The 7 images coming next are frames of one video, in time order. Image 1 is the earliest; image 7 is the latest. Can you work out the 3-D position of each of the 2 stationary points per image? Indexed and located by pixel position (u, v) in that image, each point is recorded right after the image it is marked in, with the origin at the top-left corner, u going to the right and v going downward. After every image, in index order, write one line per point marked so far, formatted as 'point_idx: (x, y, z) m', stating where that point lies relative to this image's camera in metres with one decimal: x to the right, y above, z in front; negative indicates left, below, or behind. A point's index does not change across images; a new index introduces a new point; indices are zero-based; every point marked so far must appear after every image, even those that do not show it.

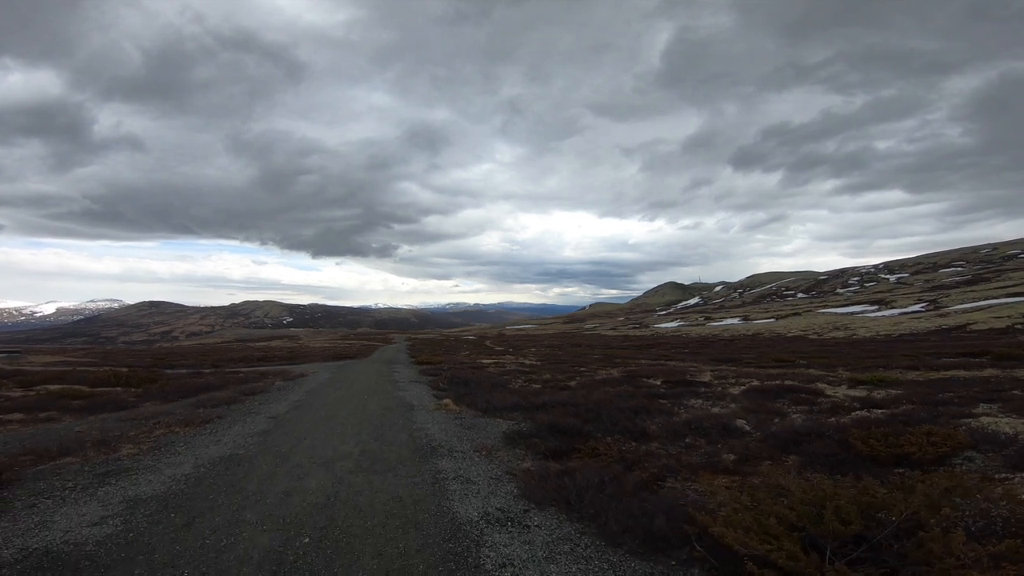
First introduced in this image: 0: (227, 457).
0: (-11.0, -6.5, +17.3) m
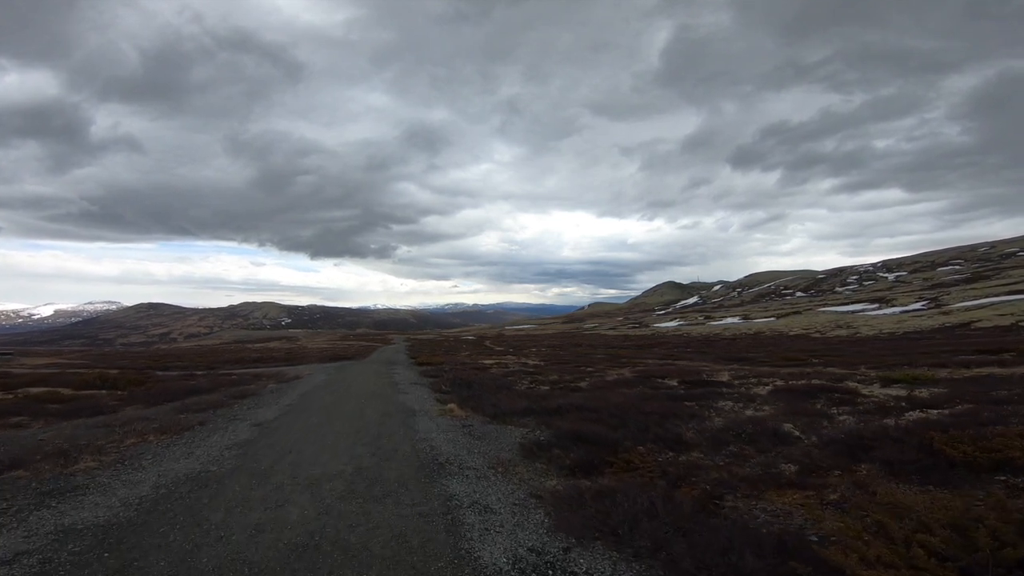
0: (-10.3, -6.1, +14.7) m
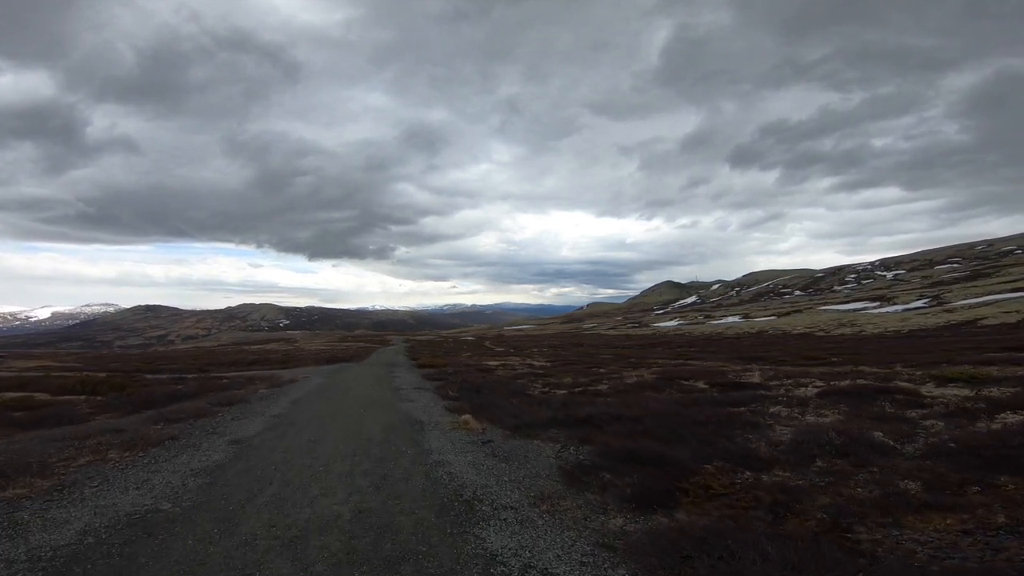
0: (-9.1, -5.7, +11.2) m
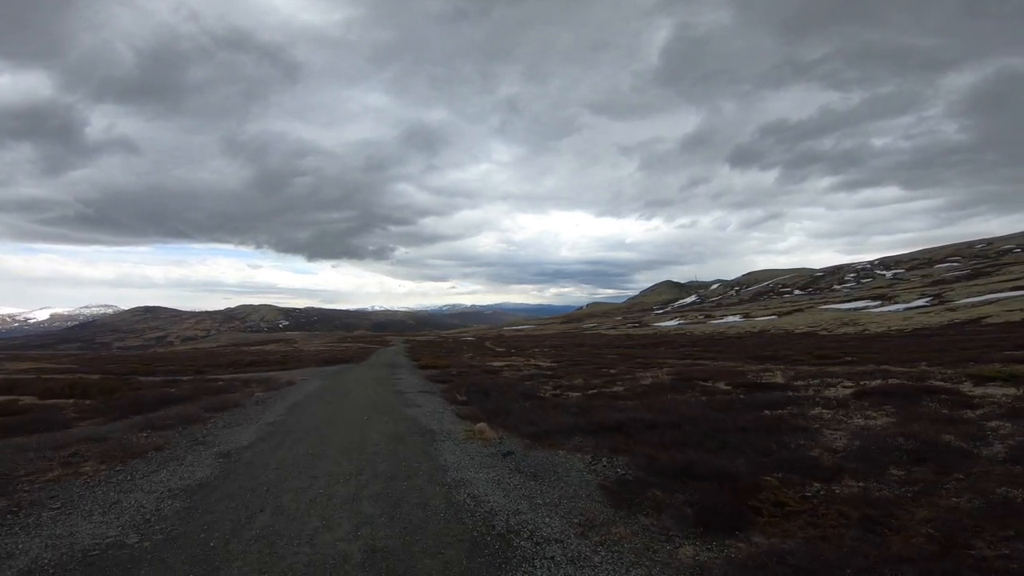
0: (-8.2, -5.5, +9.1) m
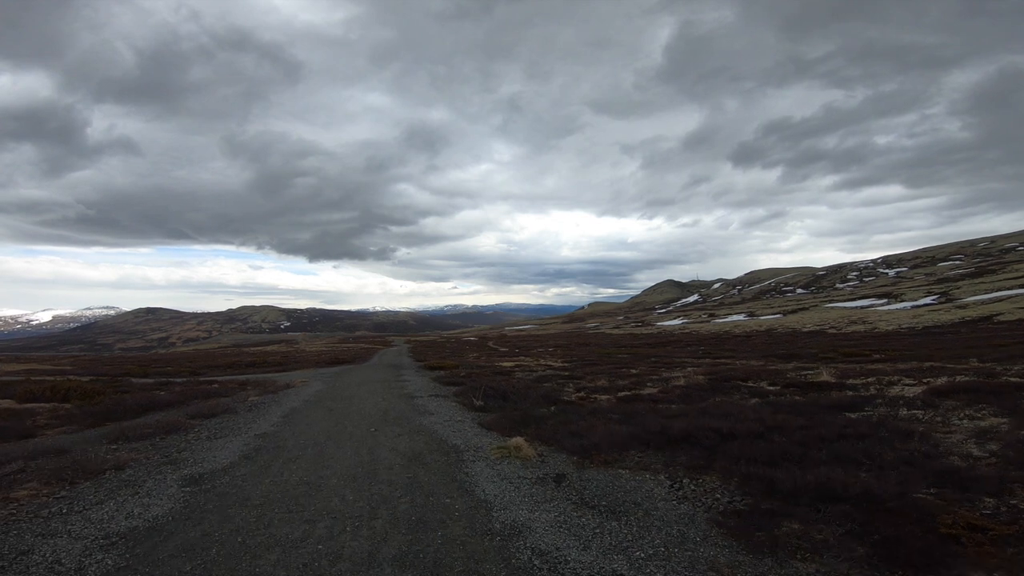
0: (-6.8, -4.9, +5.5) m
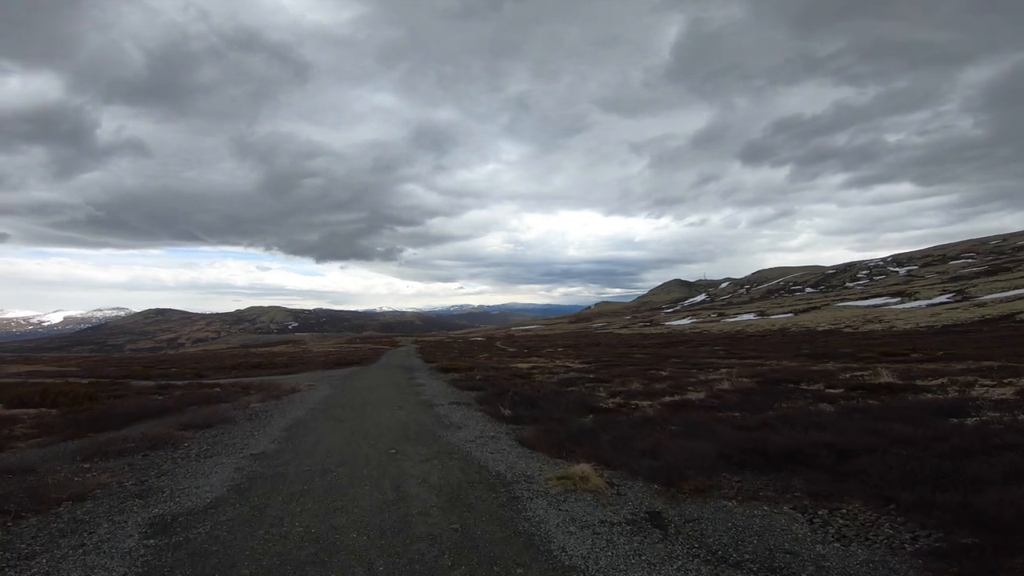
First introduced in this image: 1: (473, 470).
0: (-5.2, -4.5, +2.1) m
1: (-1.0, -5.3, +13.5) m
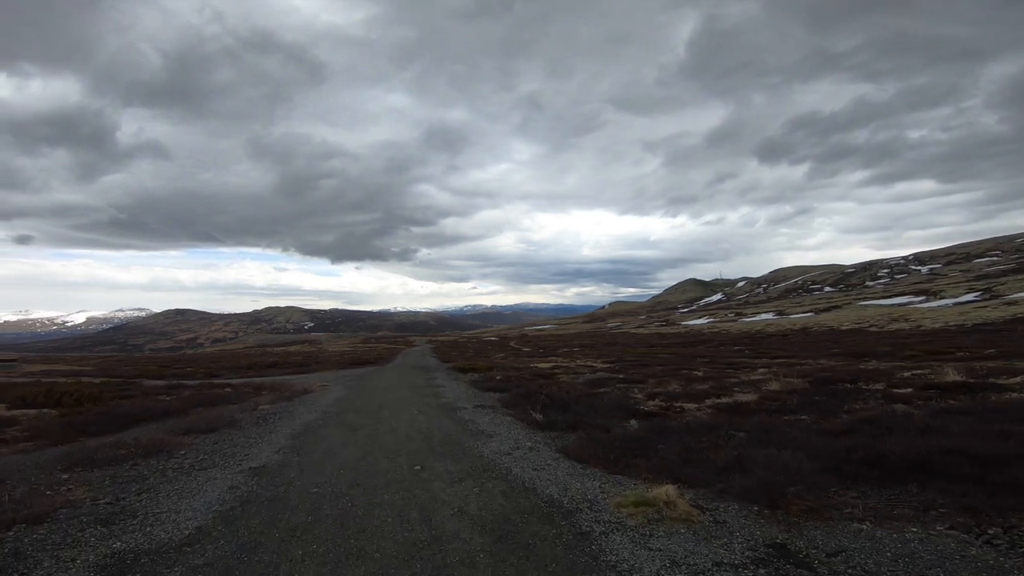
0: (-4.2, -4.0, -0.5) m
1: (+0.3, -4.7, +10.7) m
